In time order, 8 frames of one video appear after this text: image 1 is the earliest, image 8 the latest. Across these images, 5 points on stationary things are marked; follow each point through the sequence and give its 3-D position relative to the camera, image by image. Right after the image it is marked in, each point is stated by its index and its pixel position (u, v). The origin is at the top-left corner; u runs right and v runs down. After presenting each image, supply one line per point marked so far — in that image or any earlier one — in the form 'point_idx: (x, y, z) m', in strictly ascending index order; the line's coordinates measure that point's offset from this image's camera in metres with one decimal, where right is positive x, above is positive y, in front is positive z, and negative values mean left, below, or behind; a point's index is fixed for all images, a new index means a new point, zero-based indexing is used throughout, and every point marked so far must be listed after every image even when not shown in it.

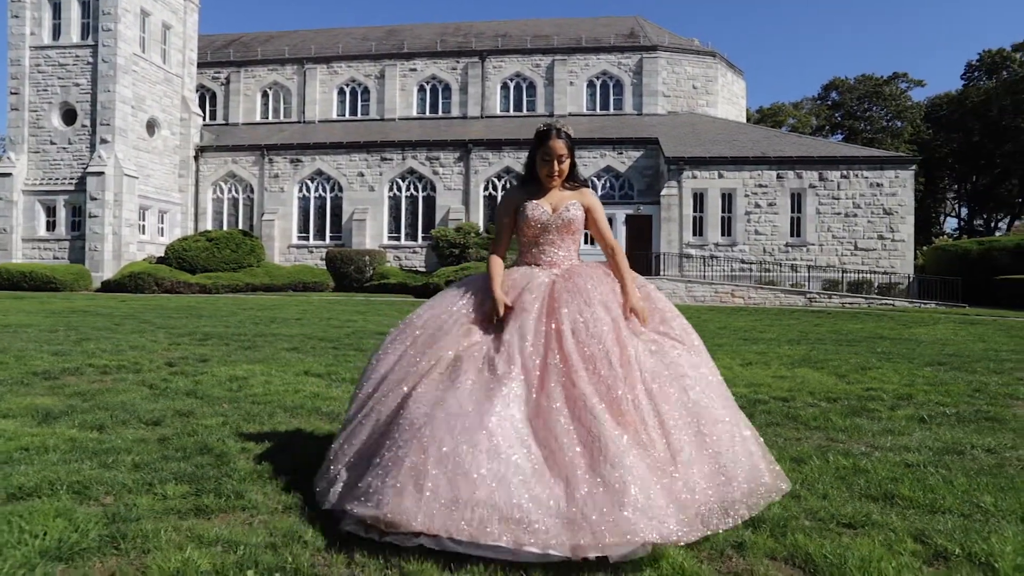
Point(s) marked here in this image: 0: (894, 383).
0: (+4.0, -1.0, +7.2) m
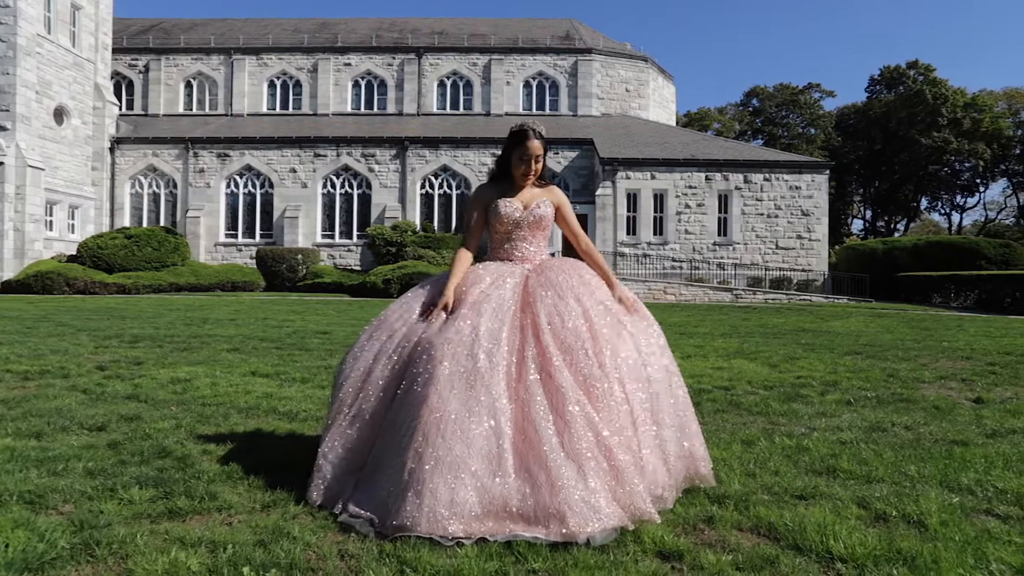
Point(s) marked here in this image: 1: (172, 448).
0: (+3.5, -0.9, +7.7) m
1: (-2.0, -1.0, +4.0) m
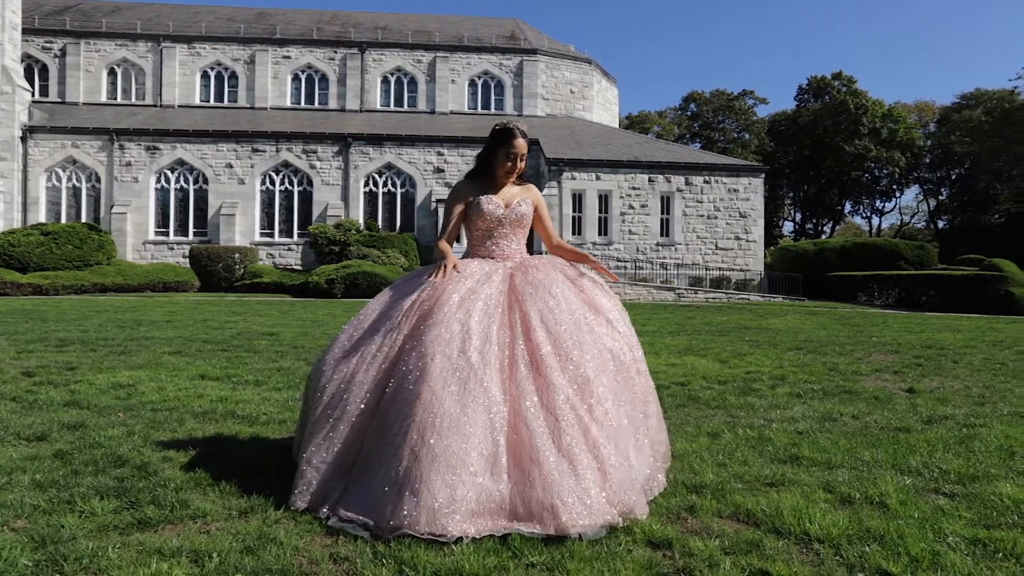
0: (+3.0, -0.9, +8.0) m
1: (-2.1, -0.9, +3.8) m
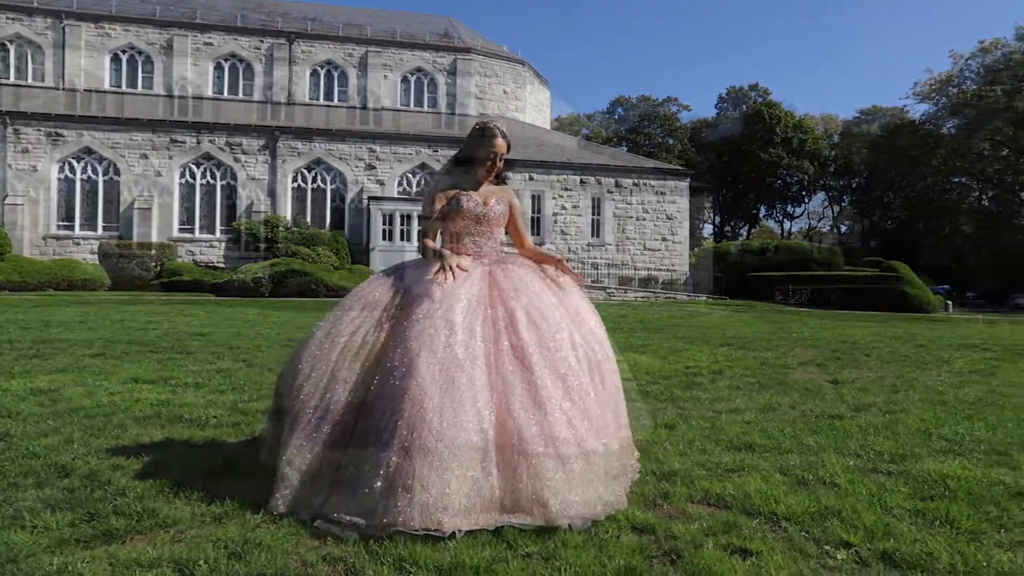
0: (+2.4, -0.9, +8.3) m
1: (-2.3, -0.9, +3.6) m
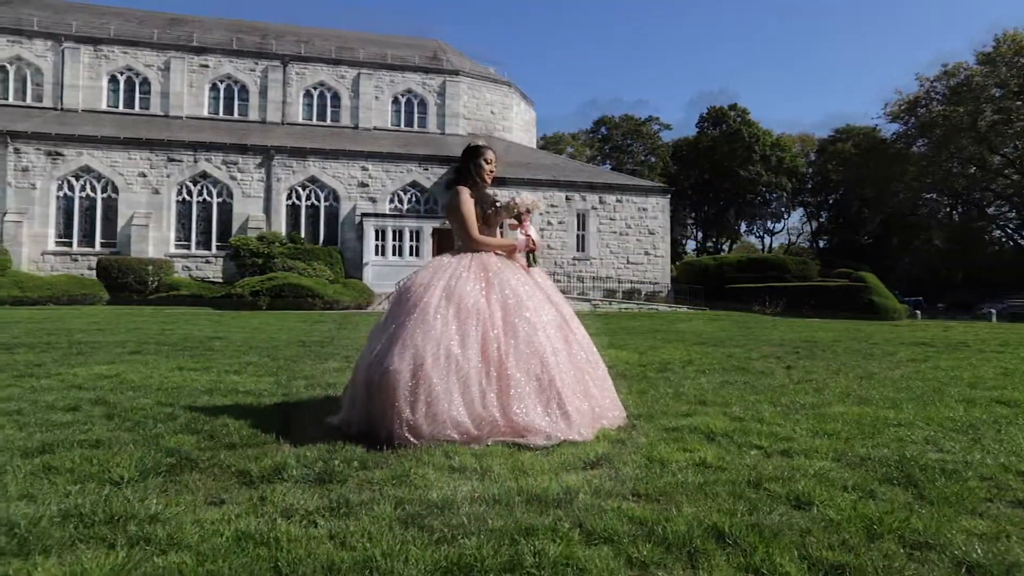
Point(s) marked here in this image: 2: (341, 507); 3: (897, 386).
0: (+2.3, -0.9, +9.3) m
1: (-2.3, -0.9, +4.5) m
2: (-0.6, -0.8, +2.4) m
3: (+3.7, -0.9, +6.5) m
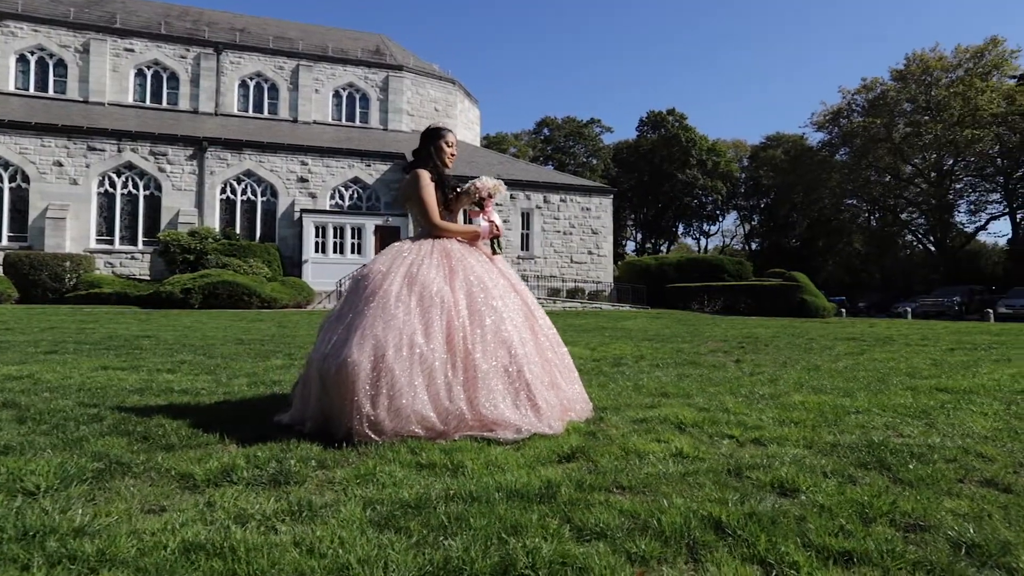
0: (+1.6, -0.9, +9.3) m
1: (-2.5, -0.8, +4.1) m
2: (-0.7, -0.7, +2.2) m
3: (+3.3, -0.9, +6.7) m
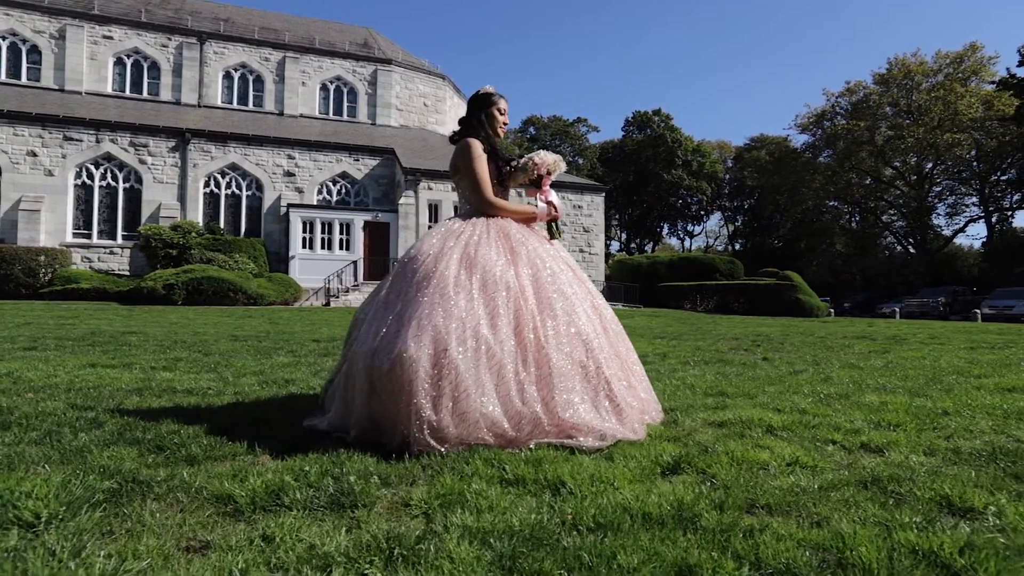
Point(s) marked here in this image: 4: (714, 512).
0: (+1.8, -0.8, +8.8) m
1: (-2.2, -0.7, +3.5) m
2: (-0.3, -0.6, +1.7) m
3: (+3.5, -0.8, +6.3) m
4: (+0.6, -0.7, +2.0) m
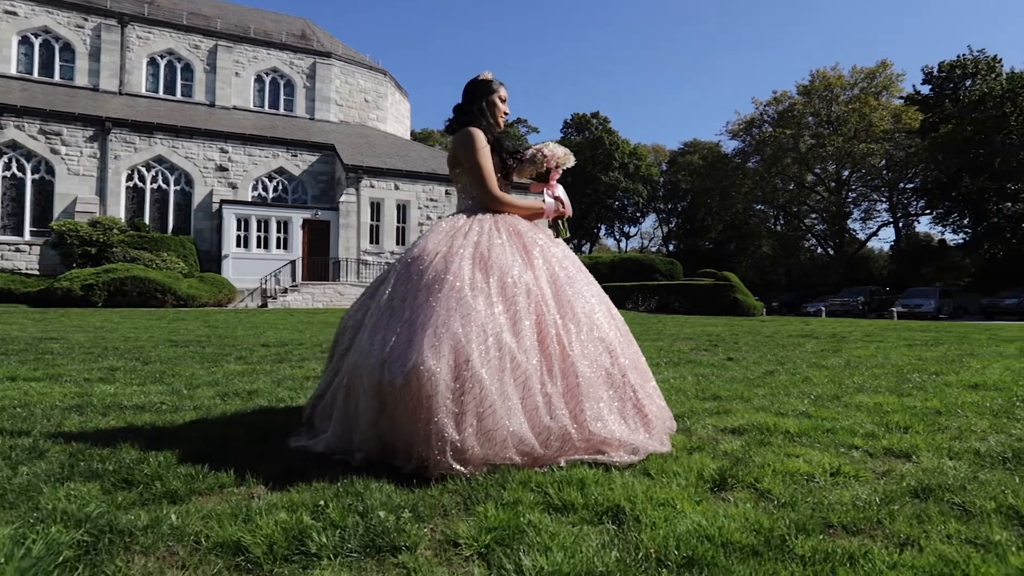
0: (+1.3, -0.8, +8.7) m
1: (-2.2, -0.7, +3.1) m
2: (-0.1, -0.6, +1.4) m
3: (+3.3, -0.8, +6.3) m
4: (+0.8, -0.7, +1.8) m
